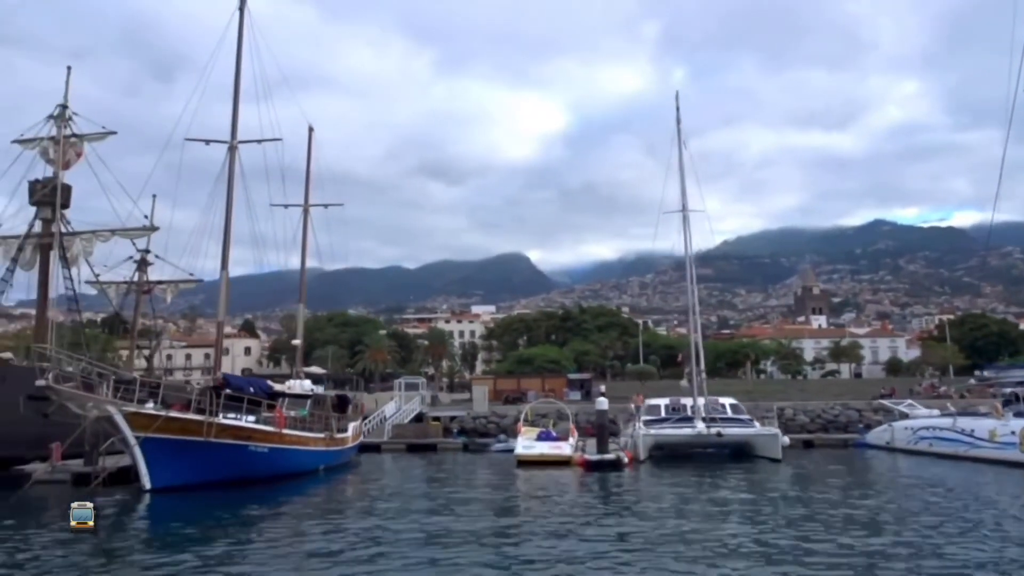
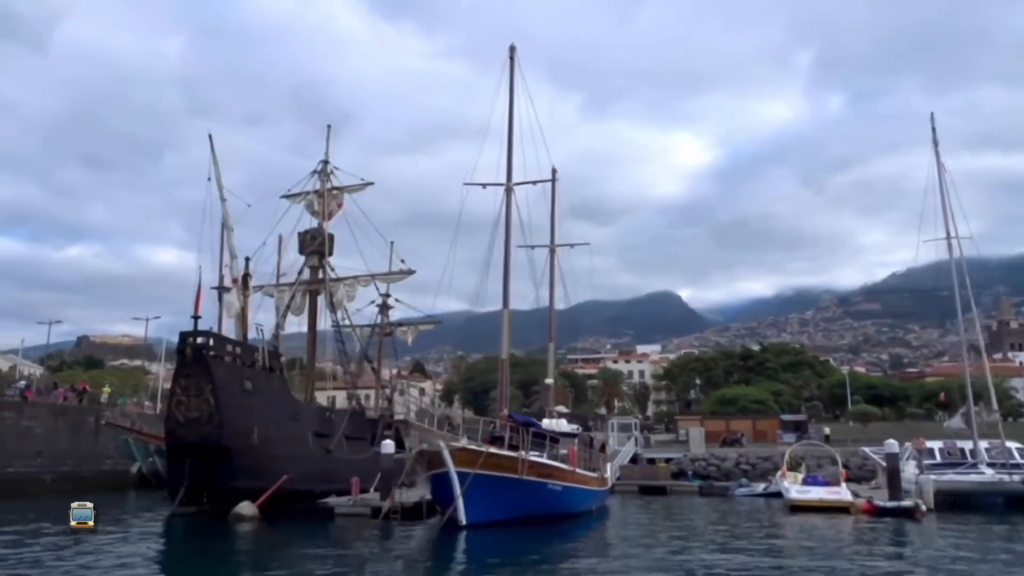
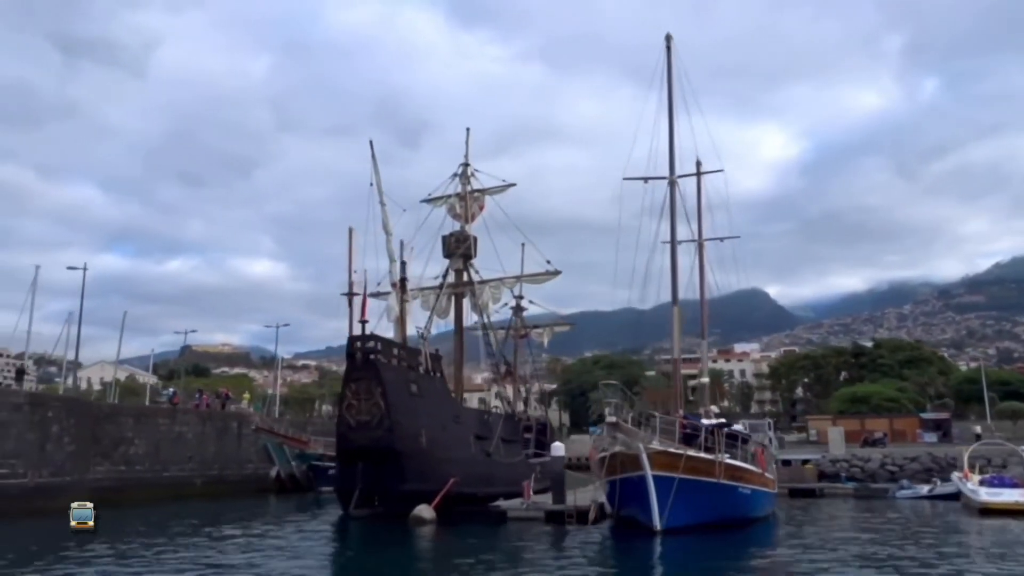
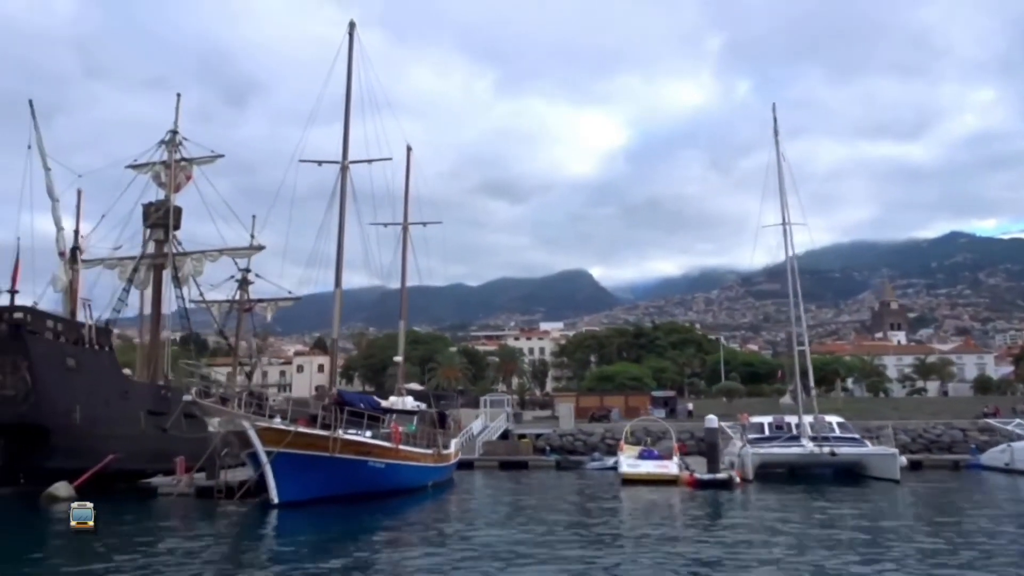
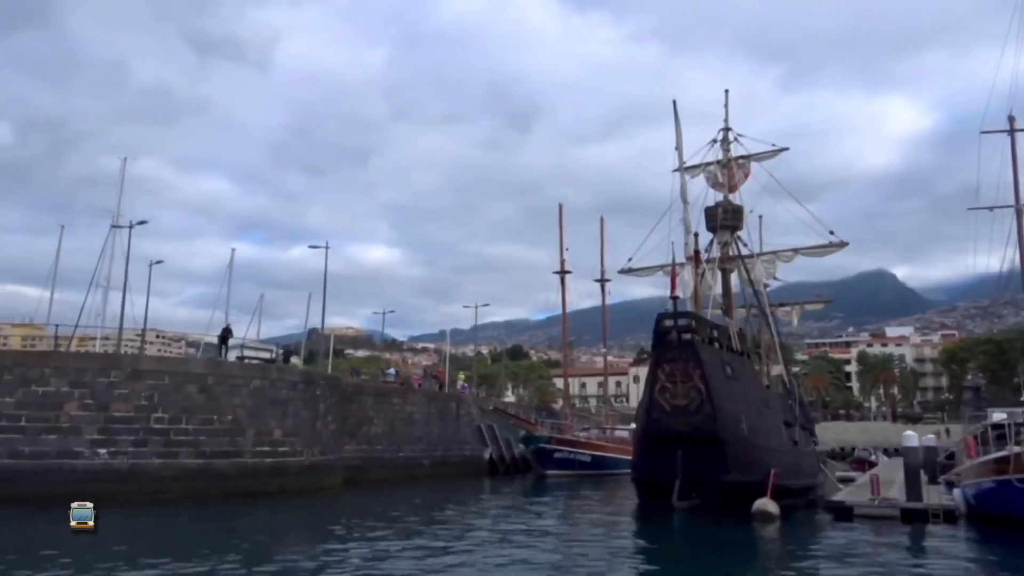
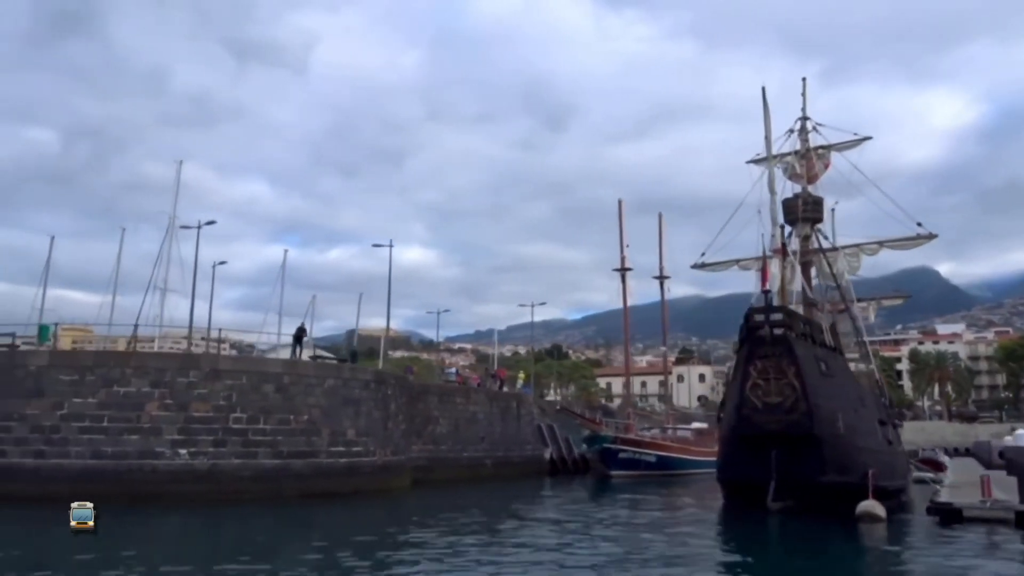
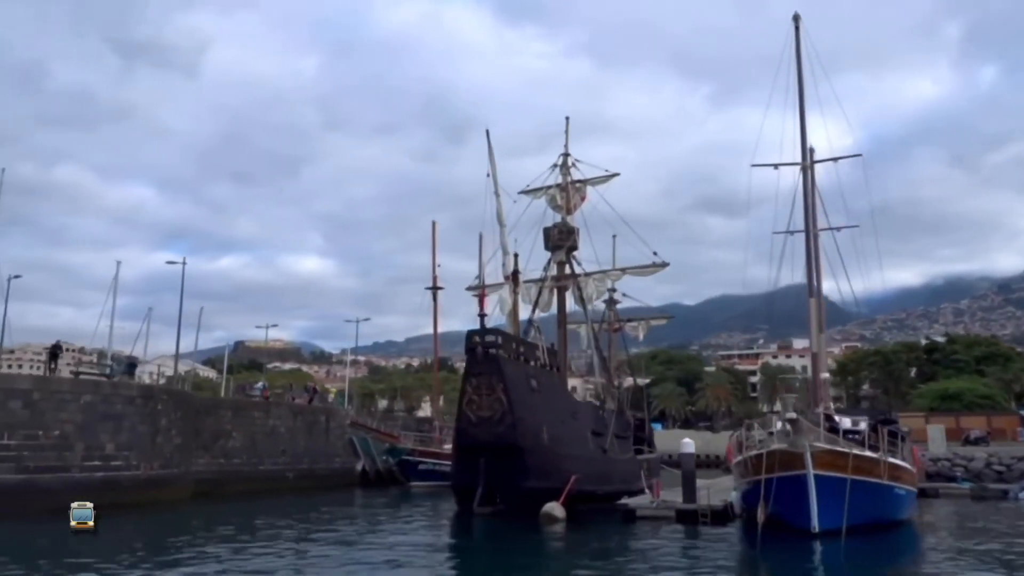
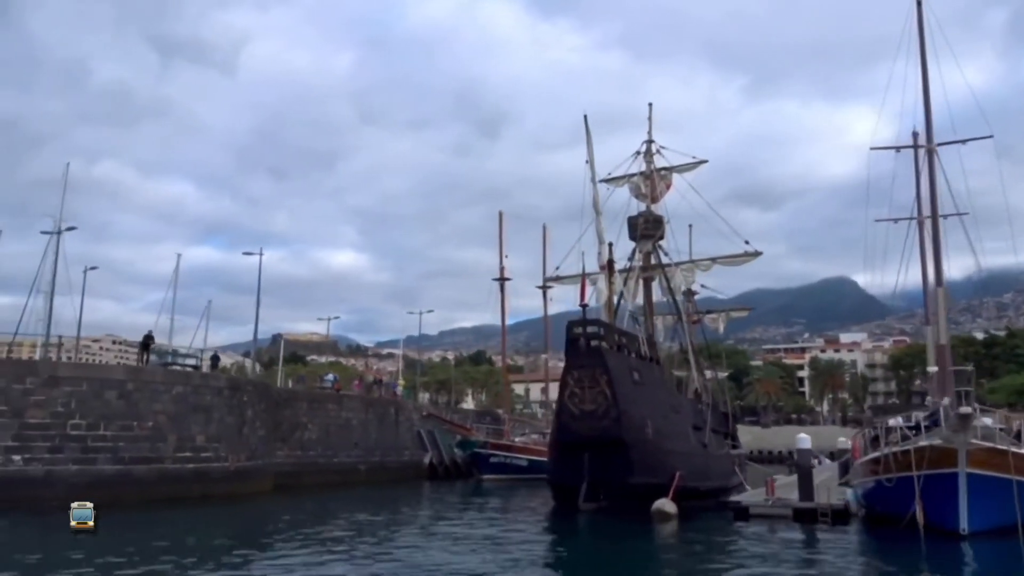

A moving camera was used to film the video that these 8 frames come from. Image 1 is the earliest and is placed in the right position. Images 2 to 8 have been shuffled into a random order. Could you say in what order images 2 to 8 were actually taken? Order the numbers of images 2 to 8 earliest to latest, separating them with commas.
4, 2, 3, 7, 8, 5, 6
